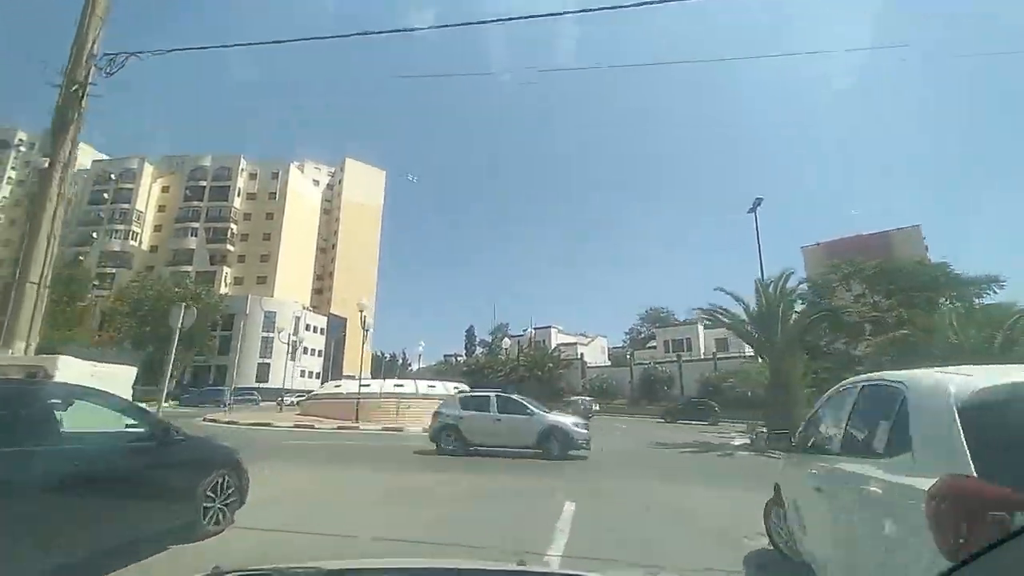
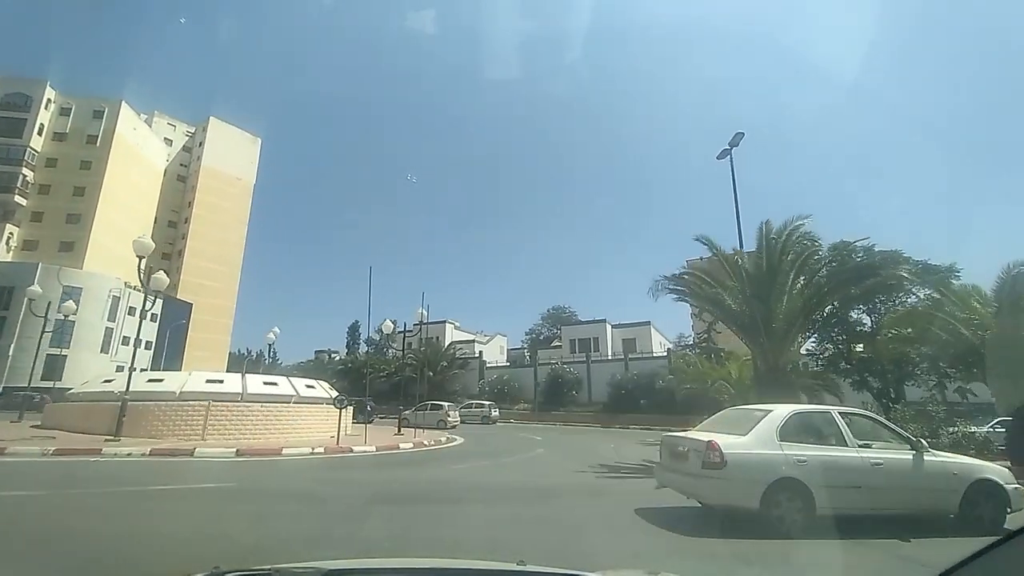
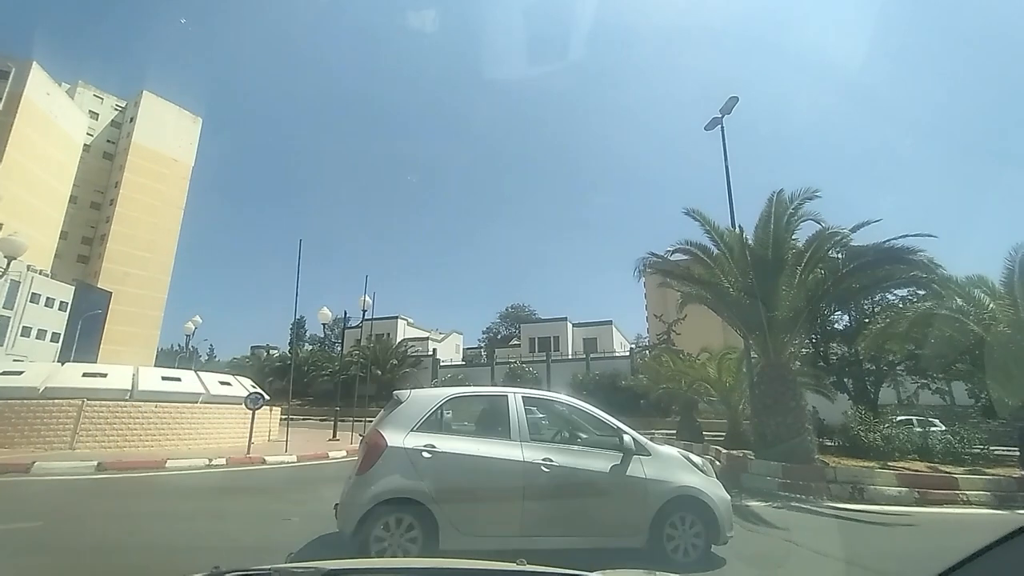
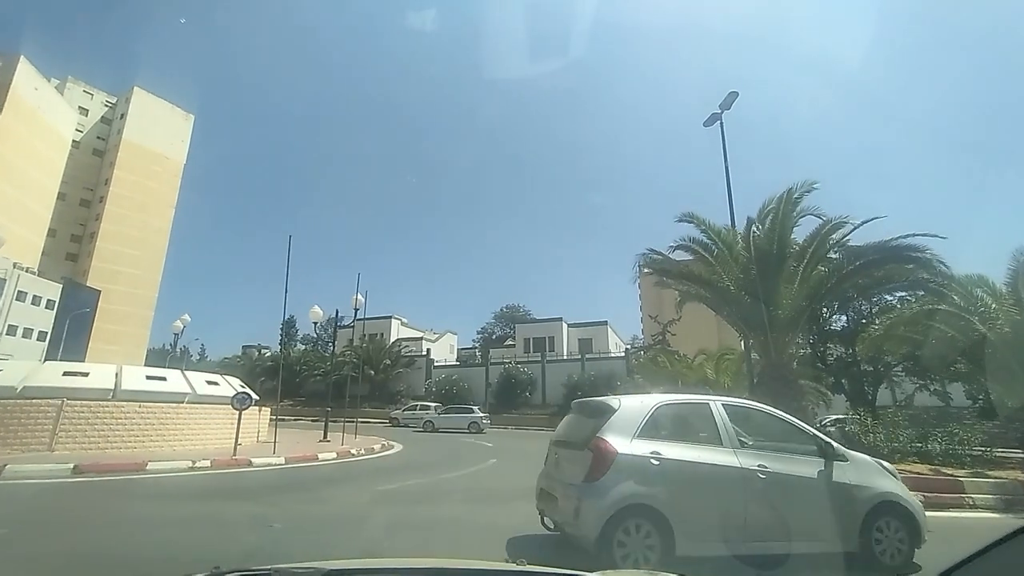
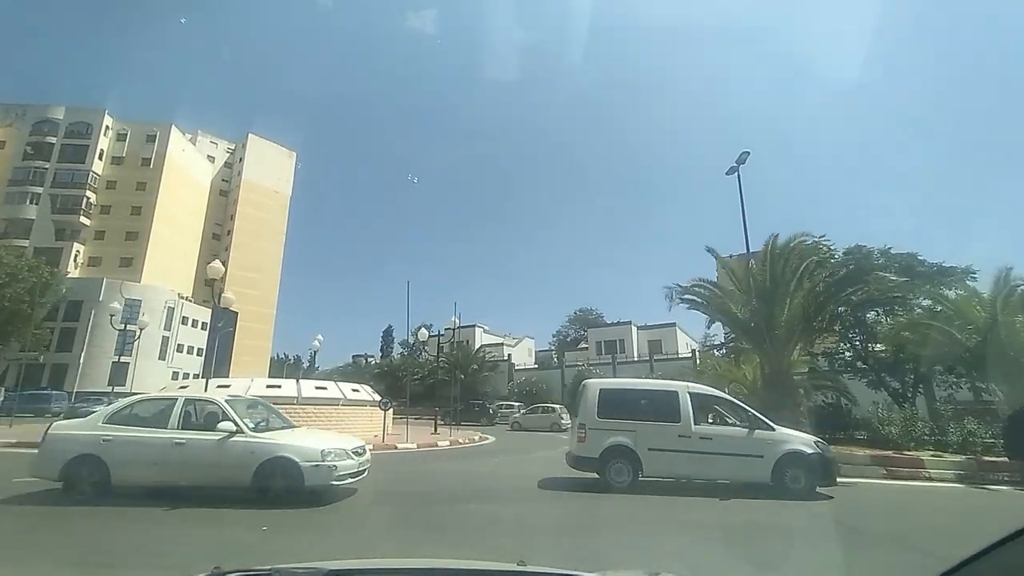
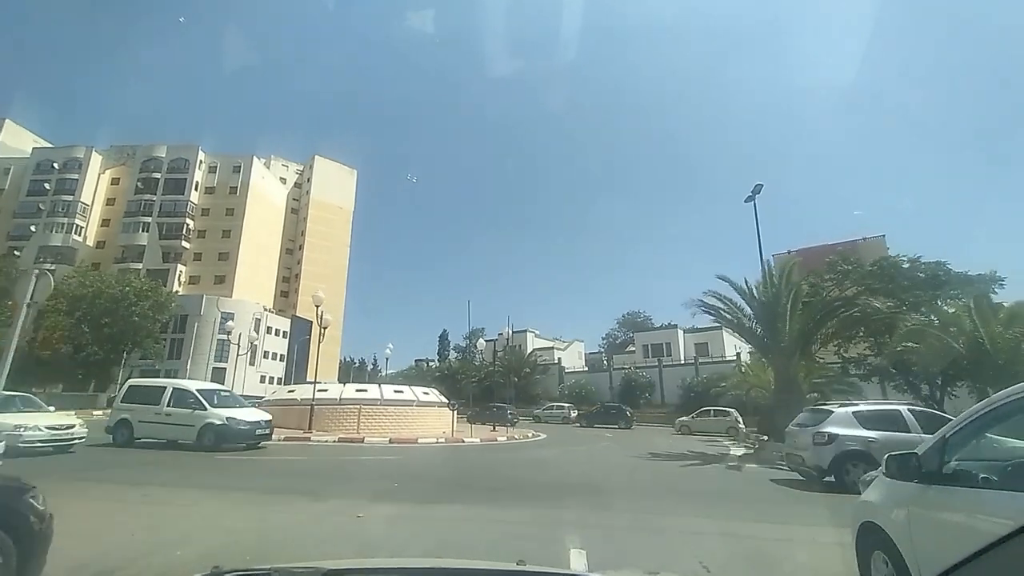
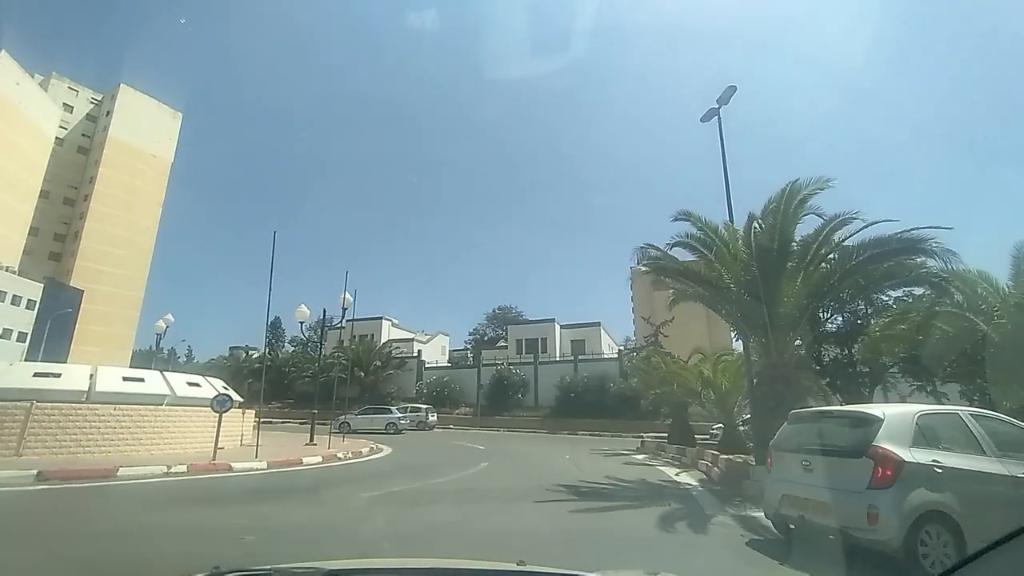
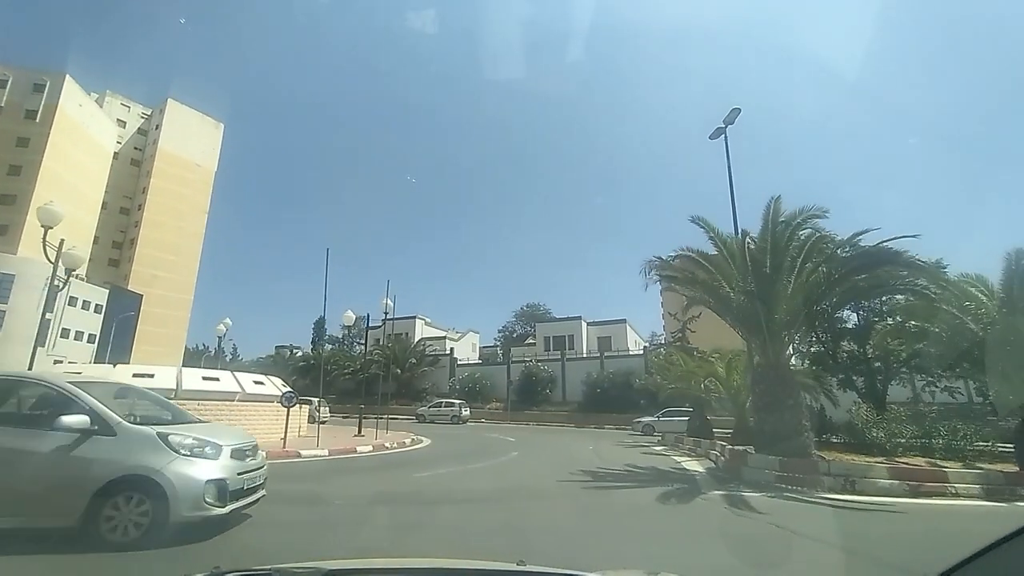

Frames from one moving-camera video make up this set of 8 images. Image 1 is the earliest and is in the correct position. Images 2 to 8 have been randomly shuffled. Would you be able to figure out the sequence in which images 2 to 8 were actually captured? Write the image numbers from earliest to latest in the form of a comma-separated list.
6, 5, 2, 8, 3, 4, 7
